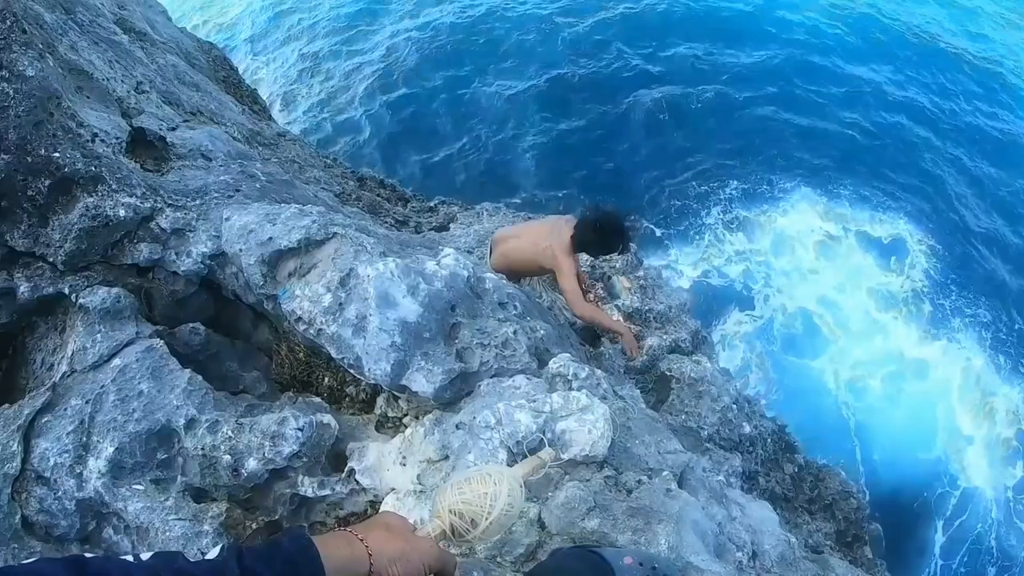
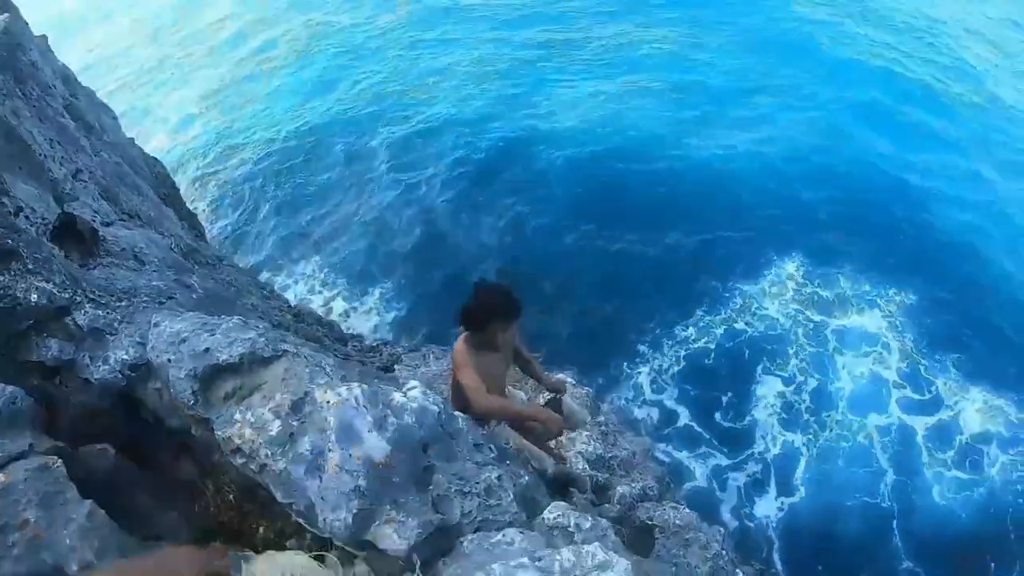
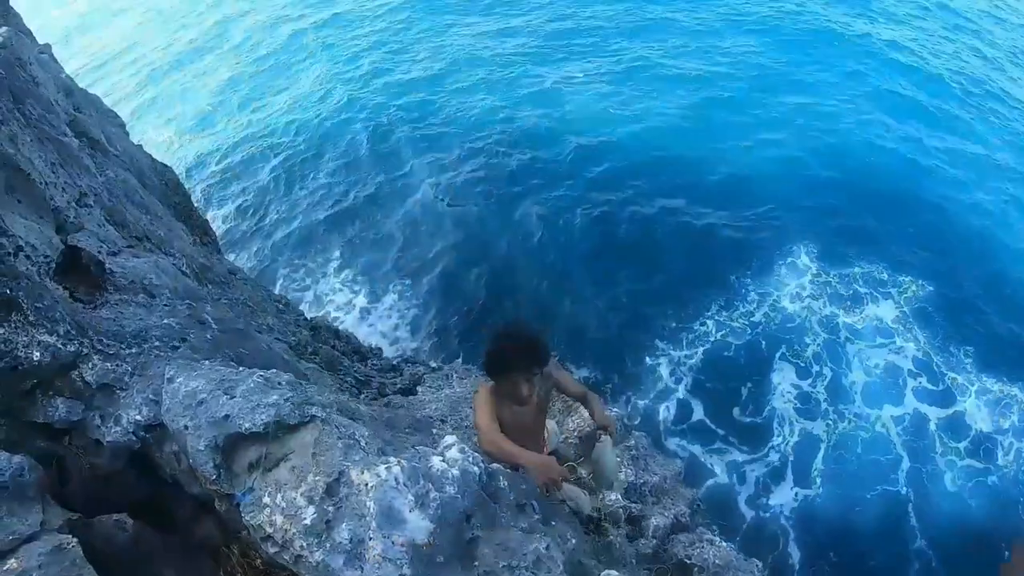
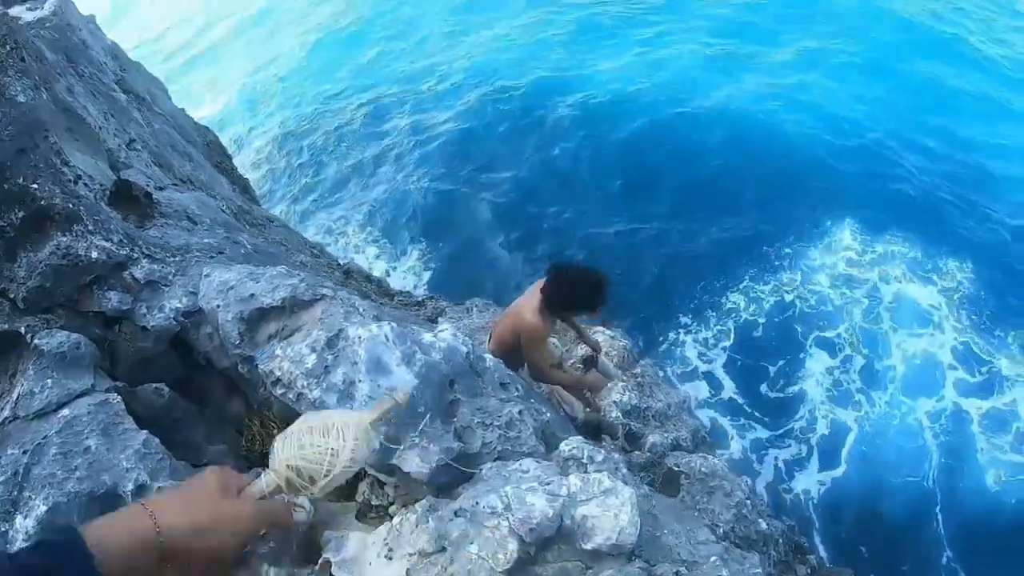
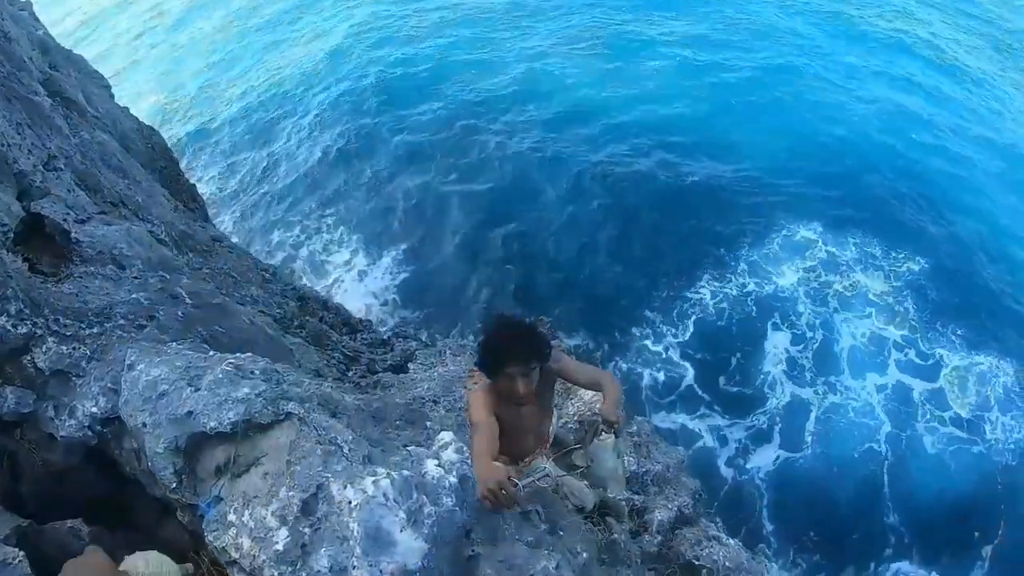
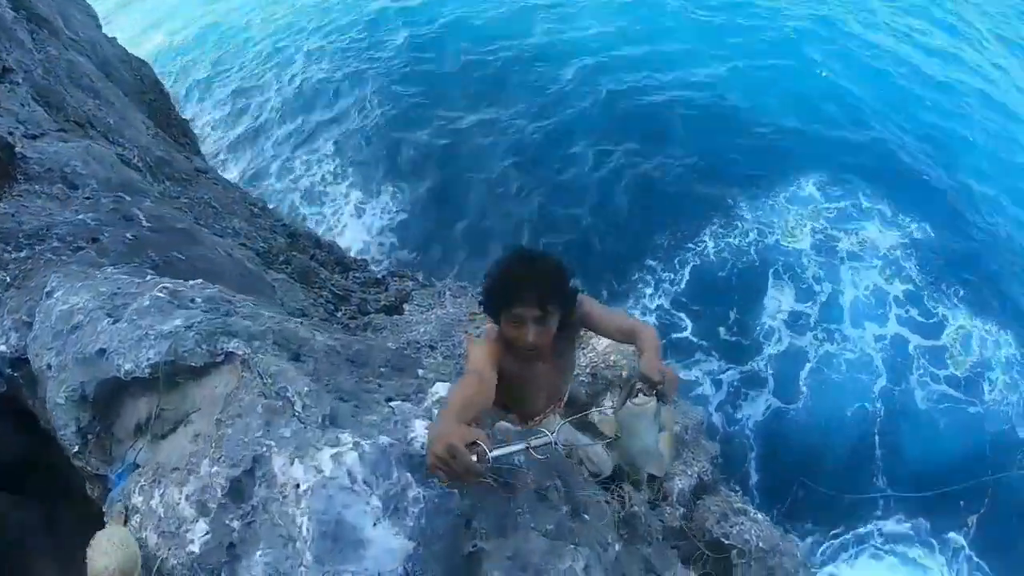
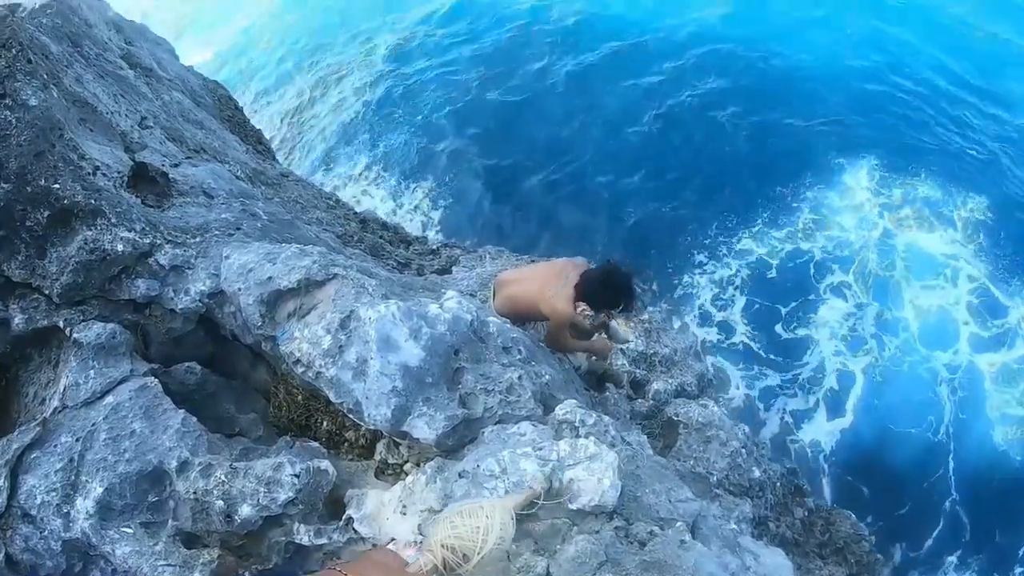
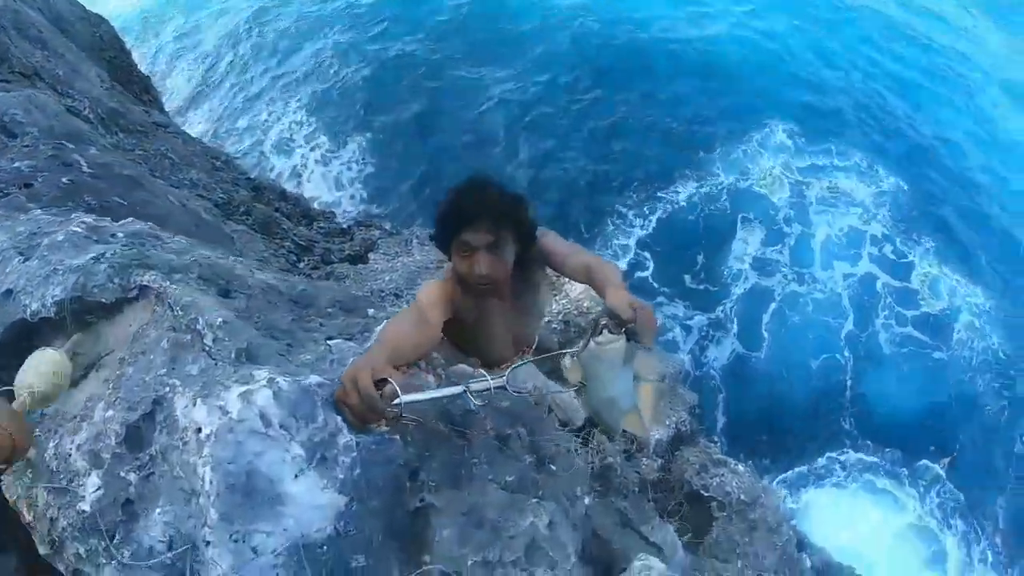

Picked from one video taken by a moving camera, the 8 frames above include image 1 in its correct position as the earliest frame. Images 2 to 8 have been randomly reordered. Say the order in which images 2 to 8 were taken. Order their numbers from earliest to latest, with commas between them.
7, 4, 2, 3, 5, 6, 8
